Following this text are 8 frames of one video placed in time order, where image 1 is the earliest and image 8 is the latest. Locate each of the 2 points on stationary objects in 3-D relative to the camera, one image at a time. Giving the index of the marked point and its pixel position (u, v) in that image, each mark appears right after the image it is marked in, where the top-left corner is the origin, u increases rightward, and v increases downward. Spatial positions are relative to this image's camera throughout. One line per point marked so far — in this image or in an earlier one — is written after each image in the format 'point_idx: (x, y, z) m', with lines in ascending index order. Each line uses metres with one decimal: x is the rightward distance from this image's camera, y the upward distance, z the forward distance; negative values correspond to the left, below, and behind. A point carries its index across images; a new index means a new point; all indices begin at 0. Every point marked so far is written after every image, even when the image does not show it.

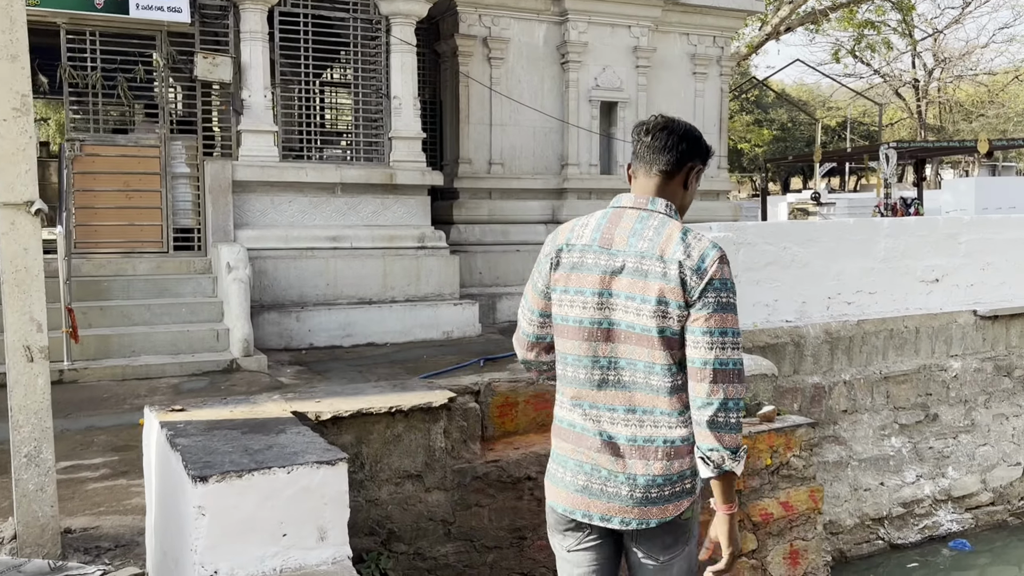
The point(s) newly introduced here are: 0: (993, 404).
0: (+3.3, -0.8, +6.4) m
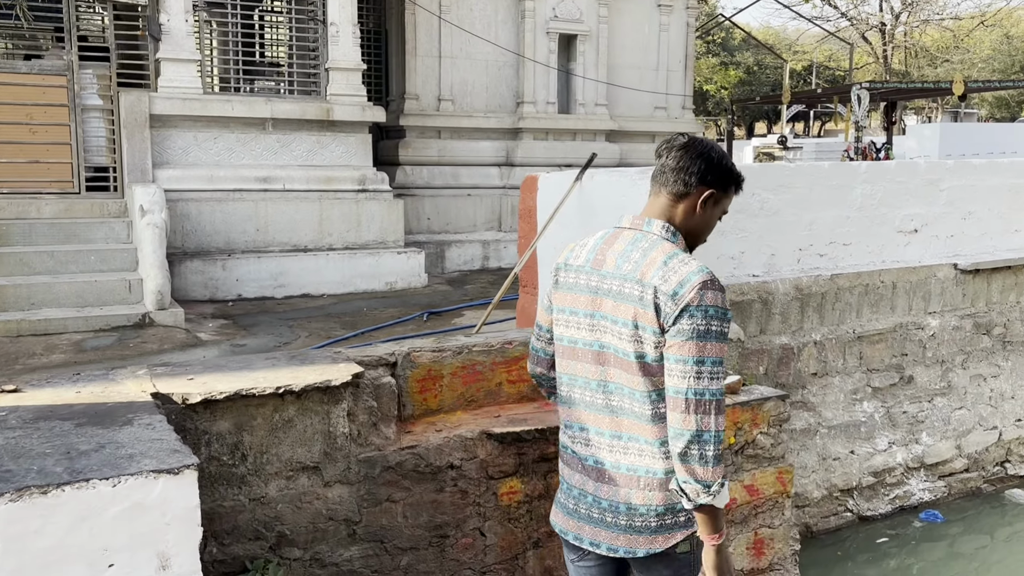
0: (+3.0, -0.5, +6.0) m
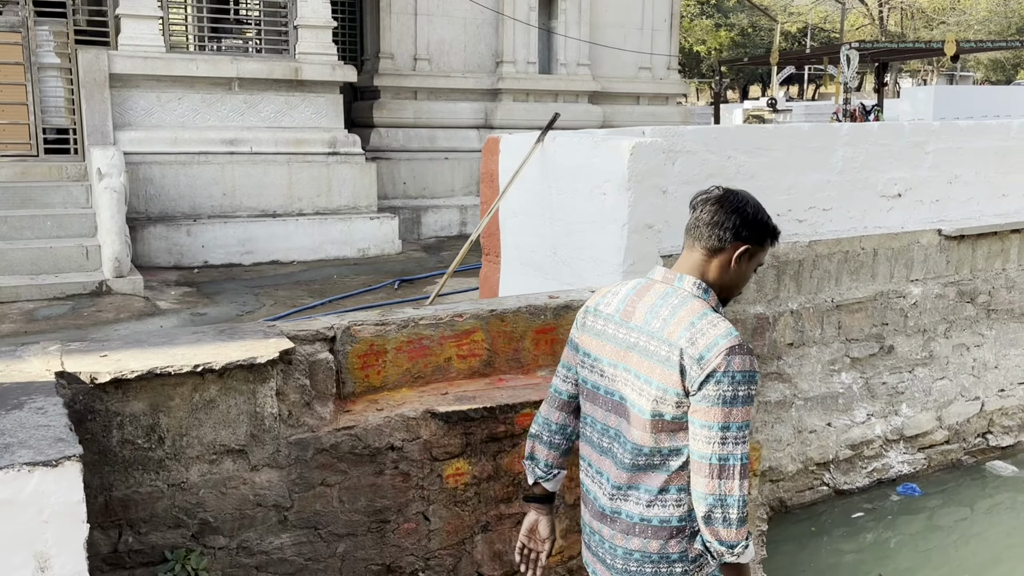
0: (+2.8, -0.3, +5.8) m
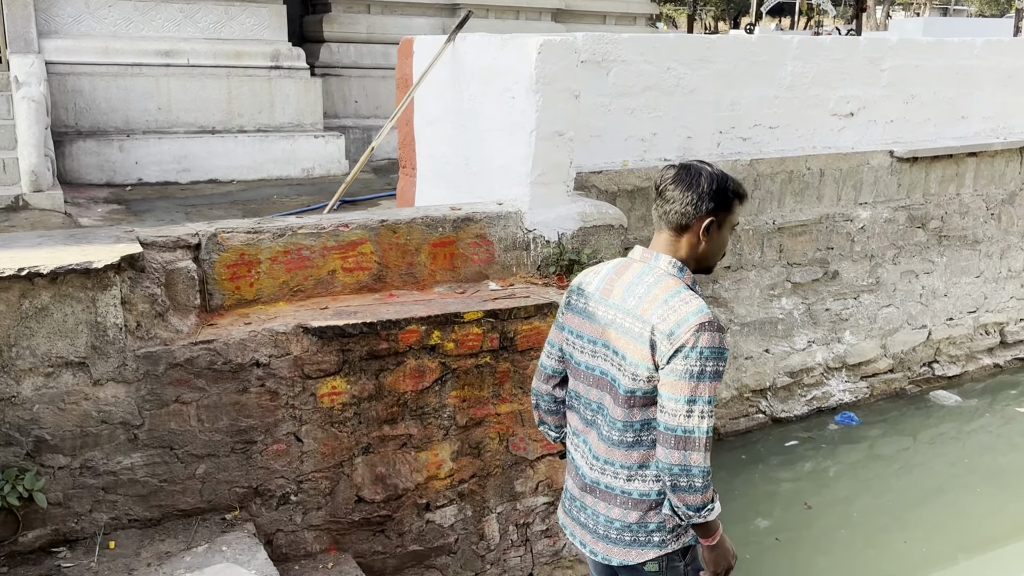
0: (+2.4, +0.2, +5.6) m
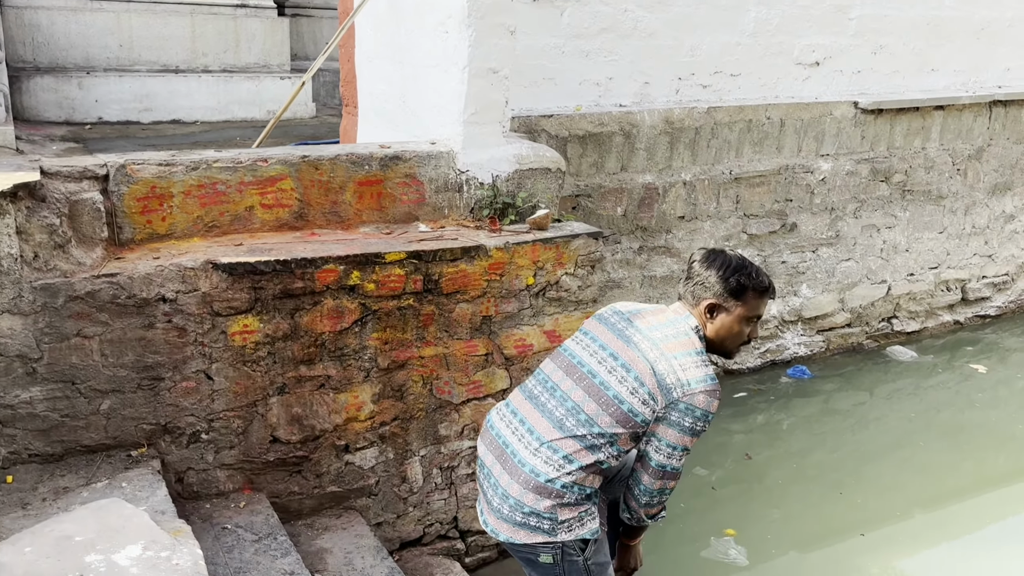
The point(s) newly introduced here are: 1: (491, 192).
0: (+2.1, +0.4, +5.6) m
1: (-0.1, +0.3, +3.3) m
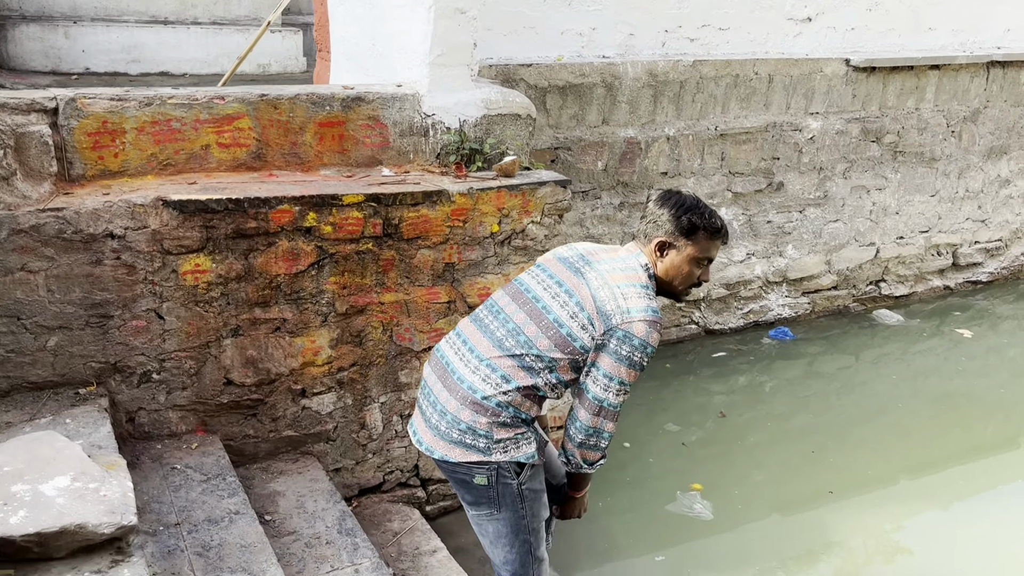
0: (+2.0, +0.7, +5.5) m
1: (-0.2, +0.5, +3.3) m
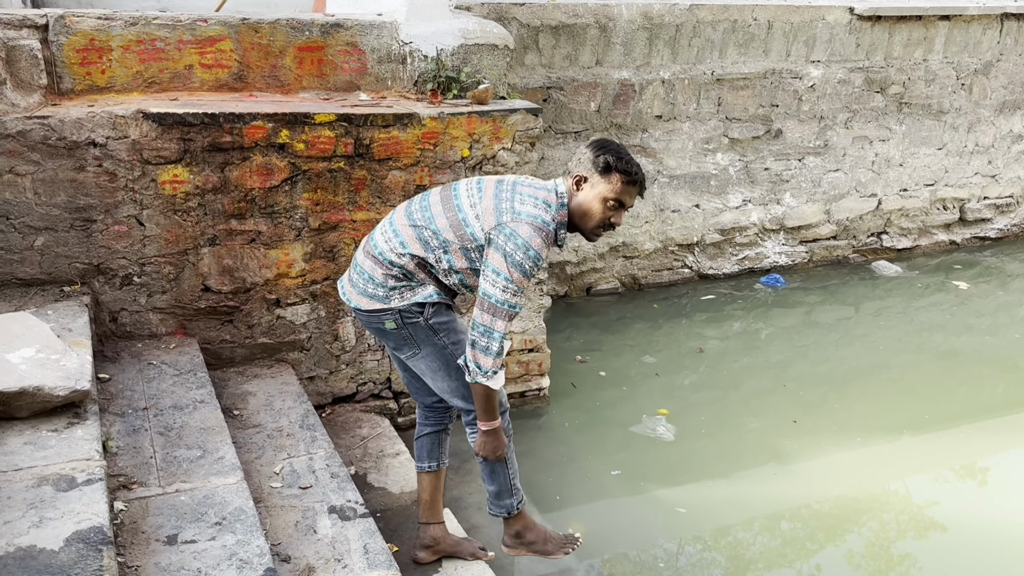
0: (+2.0, +1.0, +5.5) m
1: (-0.3, +0.8, +3.4) m
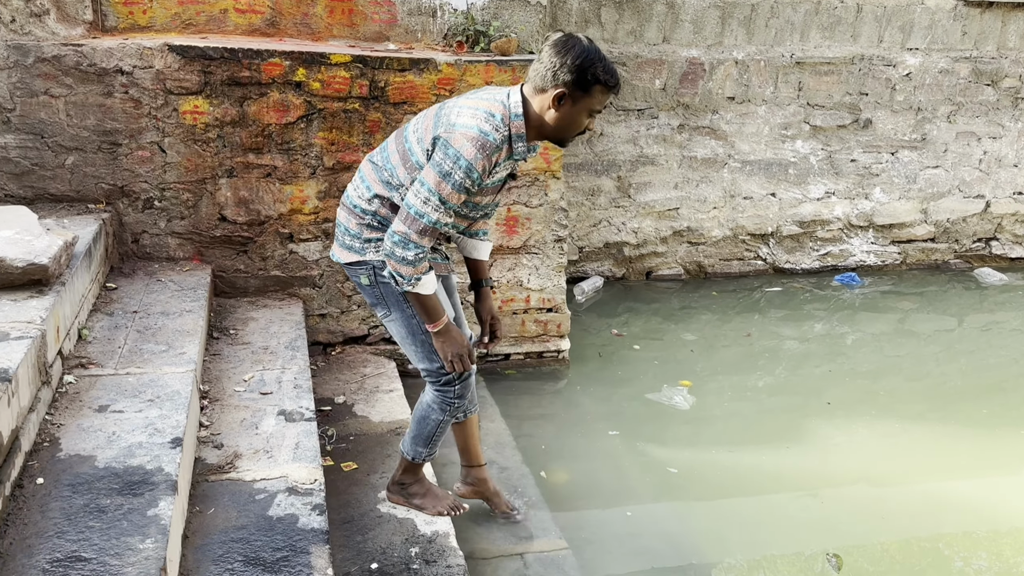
0: (+2.5, +0.9, +5.1) m
1: (-0.2, +1.0, +3.5) m
